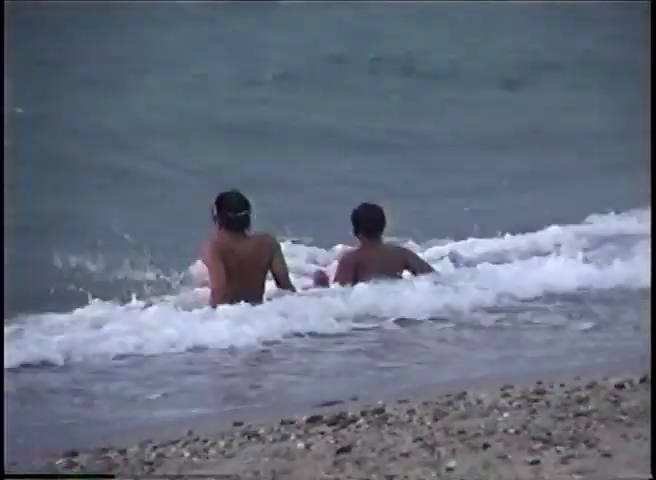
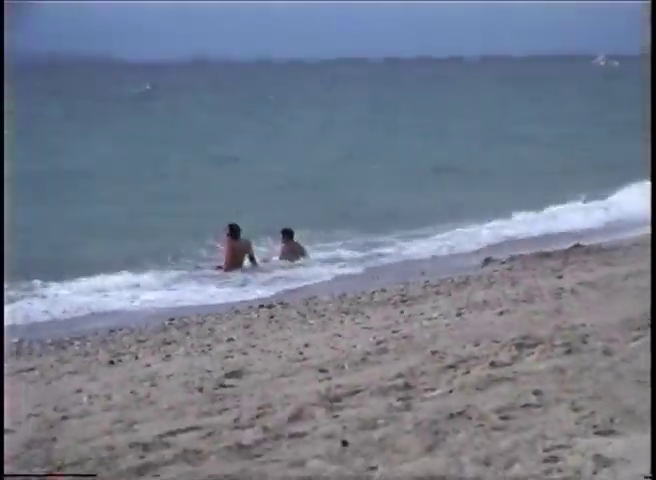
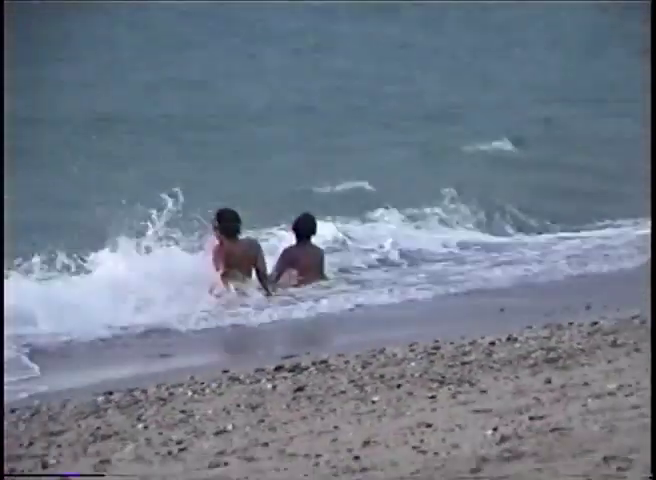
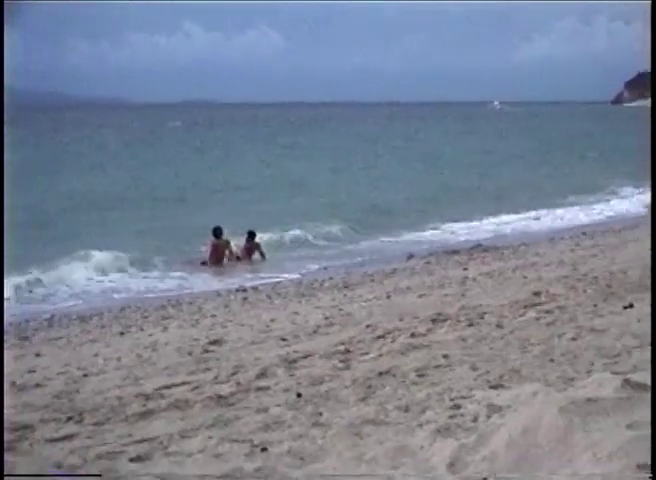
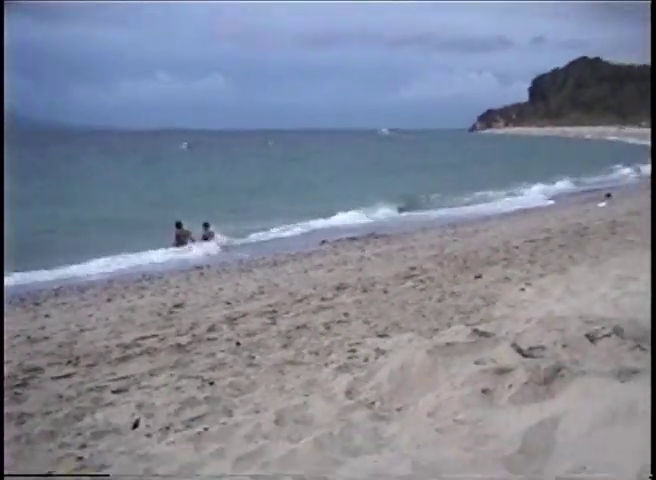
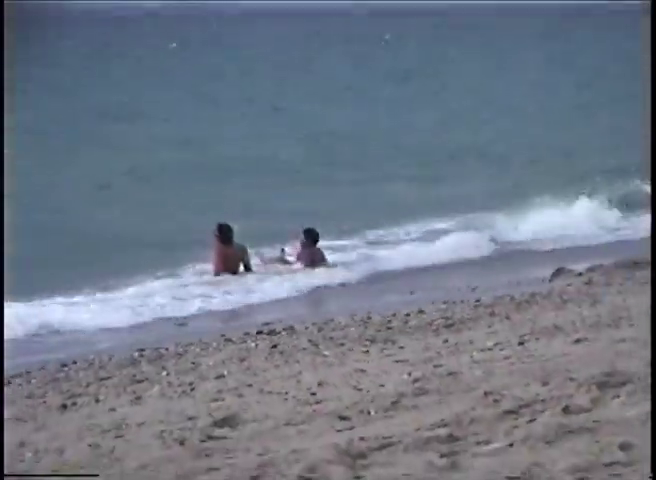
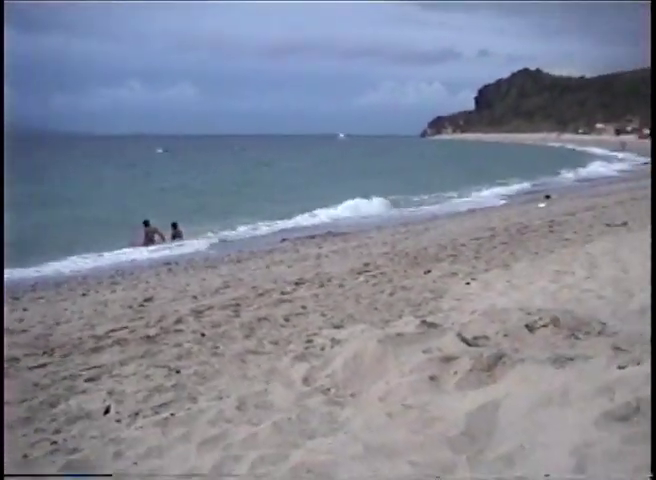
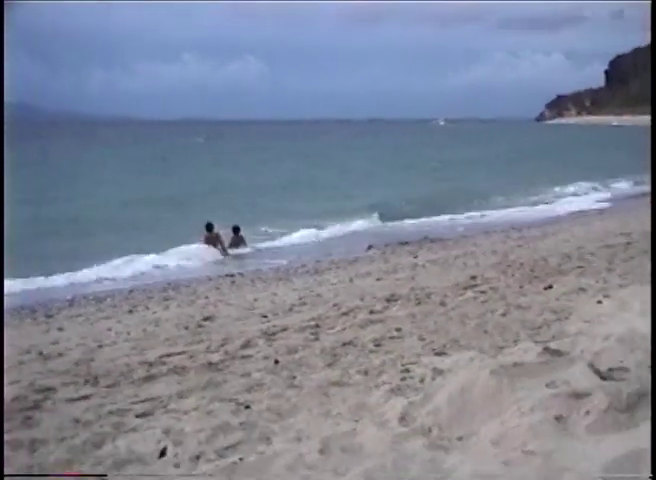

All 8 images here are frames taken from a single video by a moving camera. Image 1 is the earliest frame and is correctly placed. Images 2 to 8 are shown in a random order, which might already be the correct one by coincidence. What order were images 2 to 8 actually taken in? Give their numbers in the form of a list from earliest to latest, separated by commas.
3, 6, 2, 4, 8, 5, 7
